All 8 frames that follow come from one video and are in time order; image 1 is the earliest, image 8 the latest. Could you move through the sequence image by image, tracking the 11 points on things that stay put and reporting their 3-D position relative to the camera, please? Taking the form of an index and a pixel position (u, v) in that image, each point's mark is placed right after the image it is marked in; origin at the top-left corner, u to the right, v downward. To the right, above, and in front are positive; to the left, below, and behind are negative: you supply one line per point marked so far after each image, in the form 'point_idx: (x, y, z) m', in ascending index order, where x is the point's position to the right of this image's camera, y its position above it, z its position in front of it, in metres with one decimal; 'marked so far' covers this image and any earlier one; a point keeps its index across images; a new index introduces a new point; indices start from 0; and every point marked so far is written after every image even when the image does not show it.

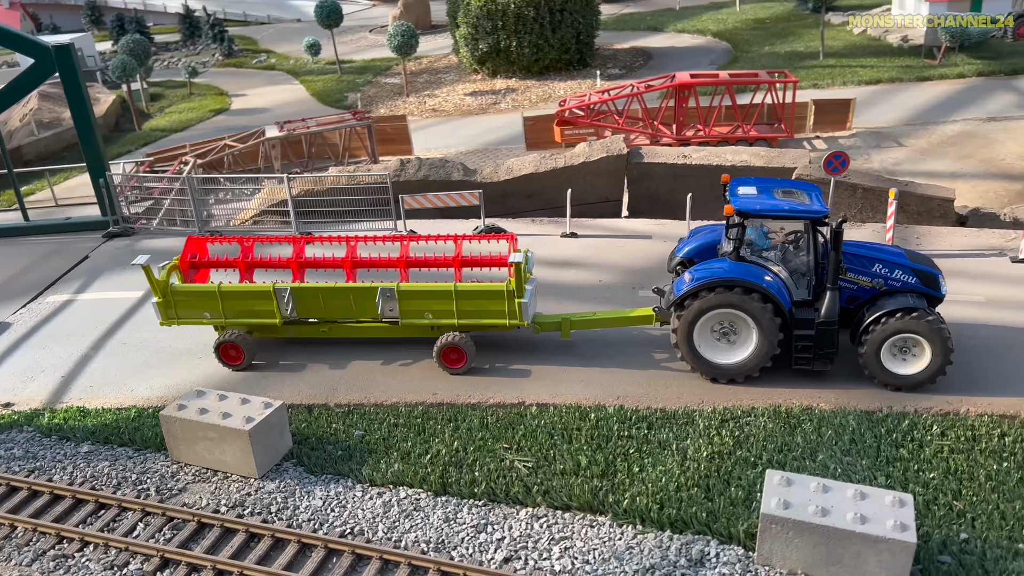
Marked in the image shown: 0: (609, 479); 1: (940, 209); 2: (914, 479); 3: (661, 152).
0: (+0.8, -1.6, +6.9) m
1: (+6.7, +1.2, +13.0) m
2: (+3.2, -1.5, +6.7) m
3: (+2.6, +2.4, +14.6) m
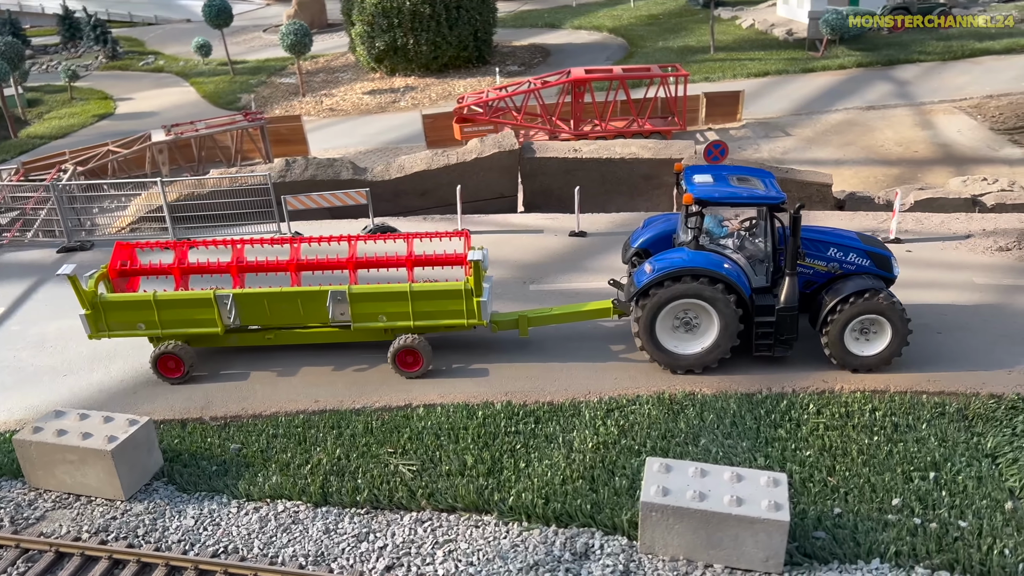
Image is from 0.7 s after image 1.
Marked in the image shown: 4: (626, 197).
0: (-0.1, -1.5, +6.8) m
1: (+5.0, +1.5, +13.5) m
2: (+2.3, -1.4, +6.8) m
3: (+0.7, +2.5, +14.6) m
4: (+2.1, +1.6, +14.4) m
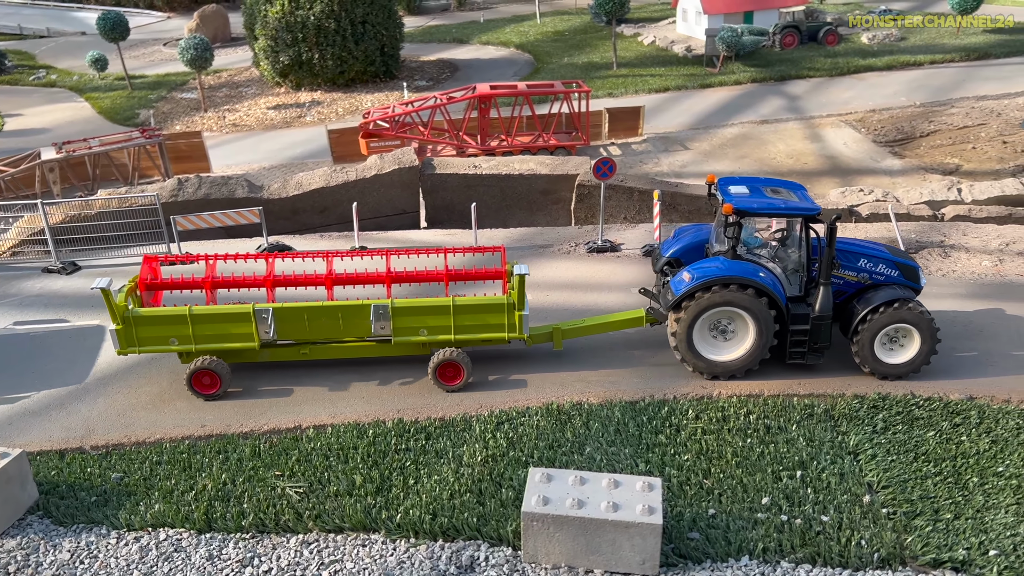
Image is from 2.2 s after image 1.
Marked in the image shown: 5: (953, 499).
0: (-1.1, -1.7, +6.8) m
1: (+3.3, +1.4, +14.0) m
2: (+1.3, -1.5, +7.1) m
3: (-1.0, +2.2, +14.8) m
4: (+0.3, +1.4, +14.7) m
5: (+3.4, -1.6, +6.5) m
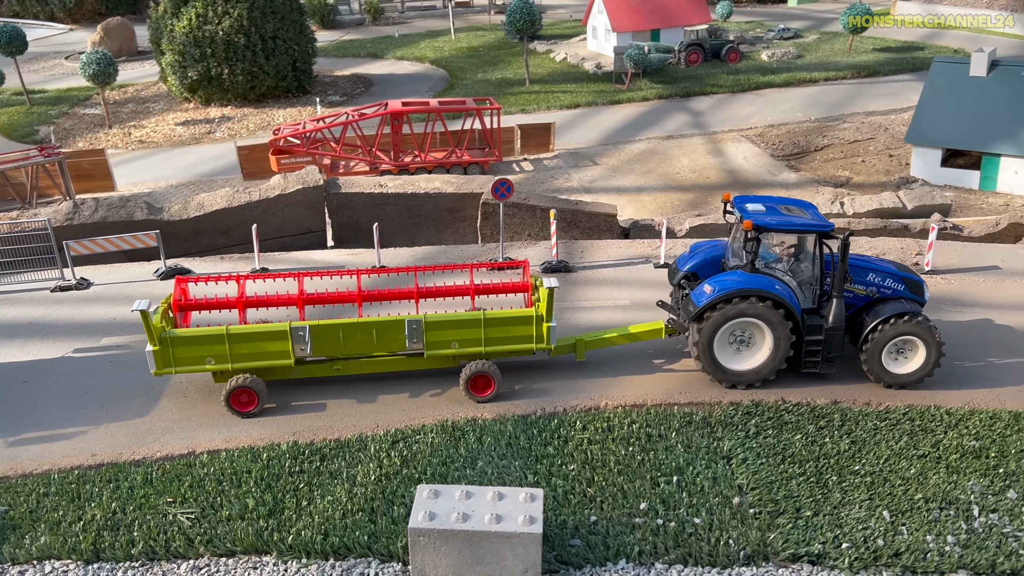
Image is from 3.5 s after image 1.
0: (-2.0, -1.9, +6.9) m
1: (+1.7, +1.1, +14.5) m
2: (+0.4, -1.6, +7.4) m
3: (-2.8, +1.9, +14.9) m
4: (-1.4, +1.1, +14.9) m
5: (+2.5, -1.8, +7.0) m
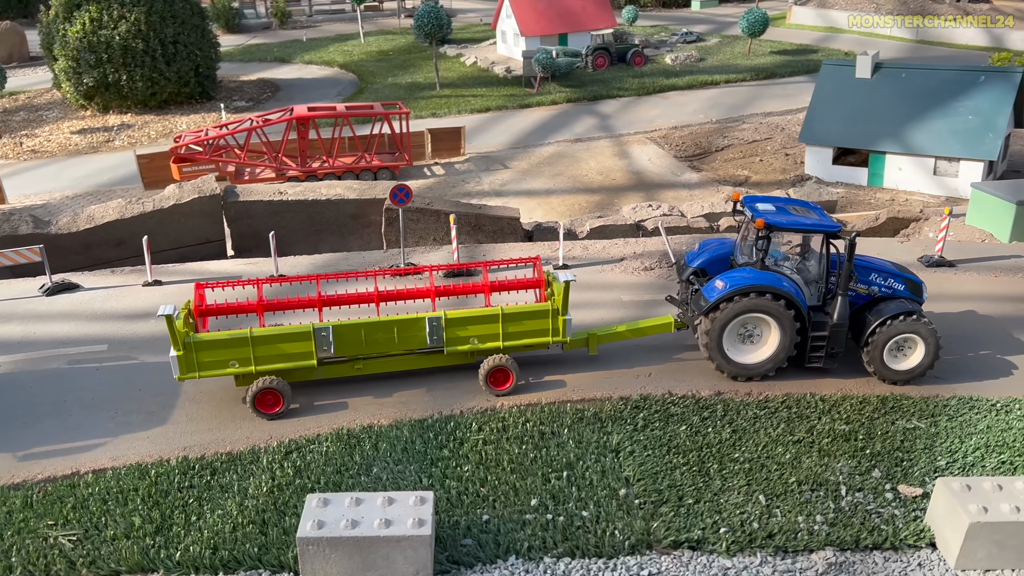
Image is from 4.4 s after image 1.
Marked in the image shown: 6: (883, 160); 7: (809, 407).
0: (-2.9, -2.0, +6.8) m
1: (-0.1, +1.1, +14.7) m
2: (-0.6, -1.7, +7.5) m
3: (-4.5, +1.7, +14.7) m
4: (-3.1, +0.9, +14.9) m
5: (+1.6, -1.7, +7.3) m
6: (+8.6, +2.9, +19.1) m
7: (+3.0, -1.2, +8.5) m
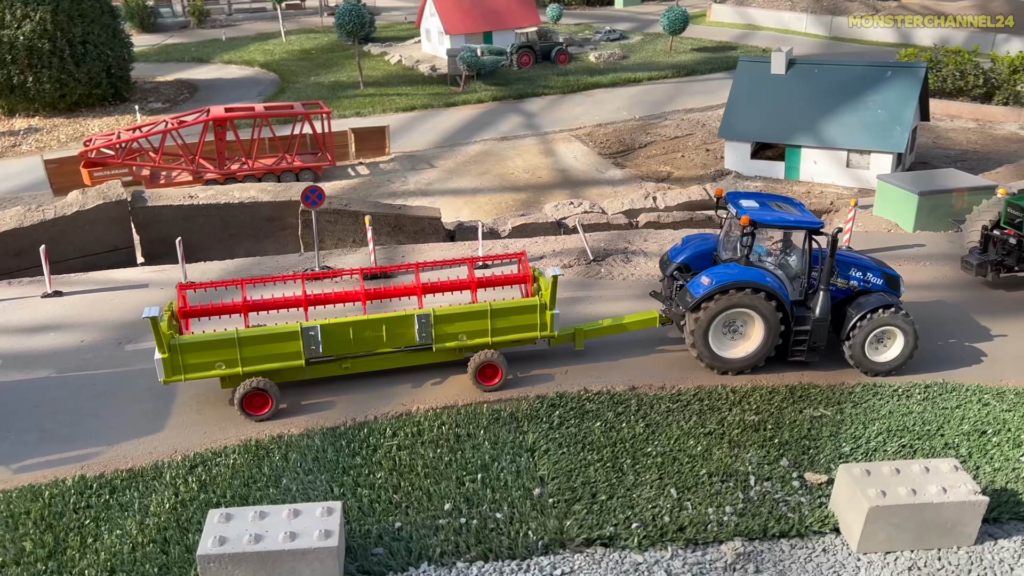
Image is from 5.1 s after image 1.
0: (-3.6, -2.1, +6.5) m
1: (-1.5, +1.1, +14.6) m
2: (-1.3, -1.7, +7.3) m
3: (-5.9, +1.6, +14.2) m
4: (-4.5, +0.8, +14.5) m
5: (+0.9, -1.7, +7.3) m
6: (+6.8, +3.2, +19.6) m
7: (+2.1, -1.2, +8.6) m
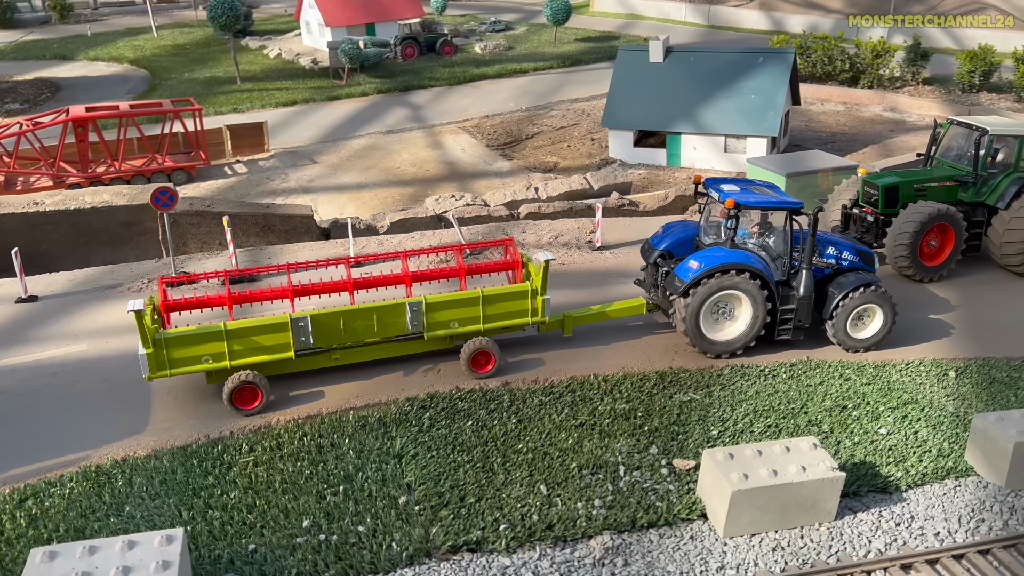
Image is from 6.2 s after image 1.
0: (-4.6, -2.3, +5.8) m
1: (-3.5, +1.0, +14.0) m
2: (-2.5, -1.8, +6.9) m
3: (-7.9, +1.4, +13.1) m
4: (-6.6, +0.7, +13.6) m
5: (-0.3, -1.7, +7.1) m
6: (+3.9, +3.5, +19.9) m
7: (+0.8, -1.0, +8.5) m
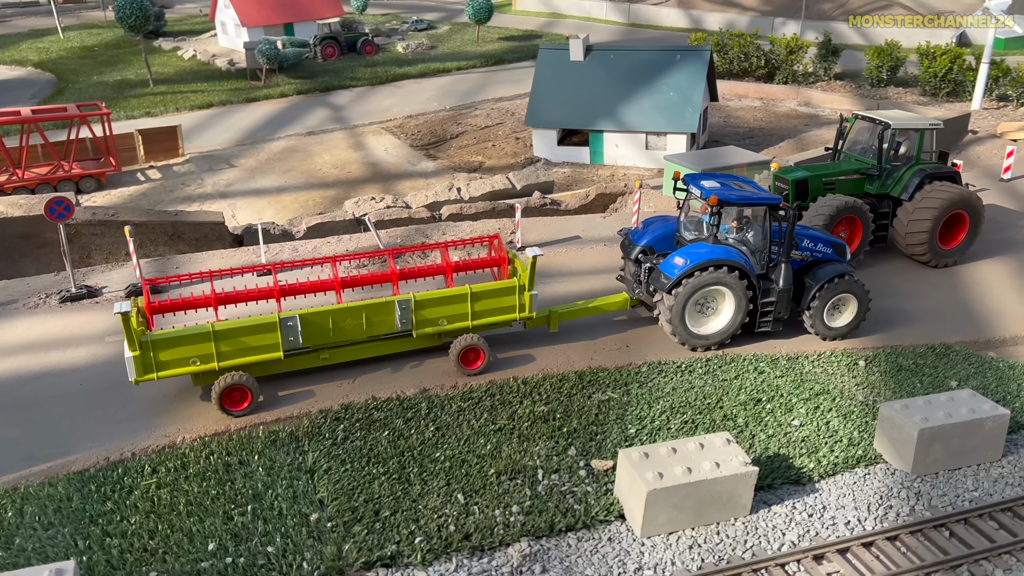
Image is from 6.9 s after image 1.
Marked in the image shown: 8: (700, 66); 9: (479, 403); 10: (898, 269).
0: (-5.1, -2.5, +5.3) m
1: (-4.9, +0.9, +13.5) m
2: (-3.1, -1.9, +6.5) m
3: (-9.2, +1.1, +12.3) m
4: (-7.8, +0.4, +12.9) m
5: (-1.0, -1.7, +6.9) m
6: (+2.0, +3.6, +20.0) m
7: (0.0, -1.1, +8.4) m
8: (+4.4, +5.2, +19.6) m
9: (-0.3, -1.1, +8.3) m
10: (+5.5, +0.3, +11.9) m
